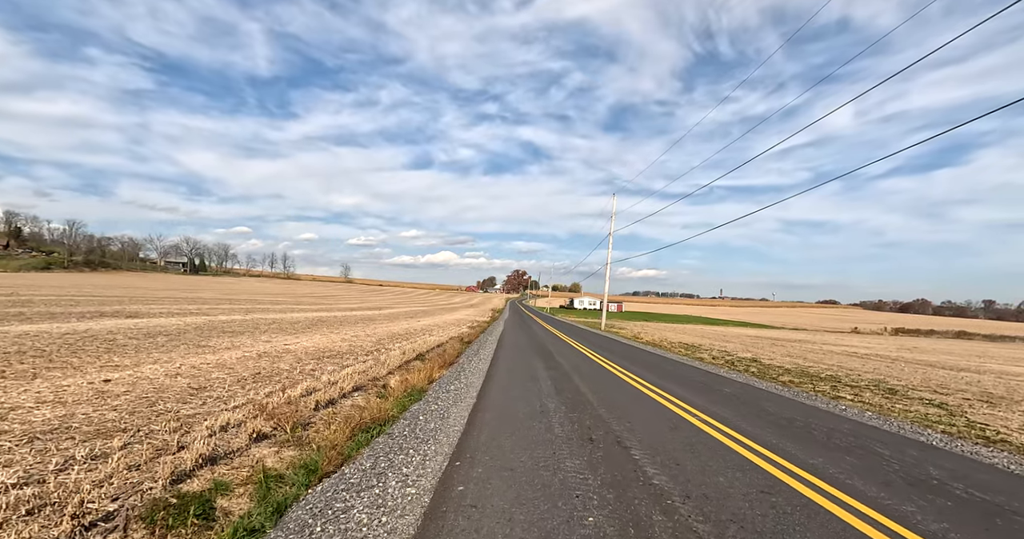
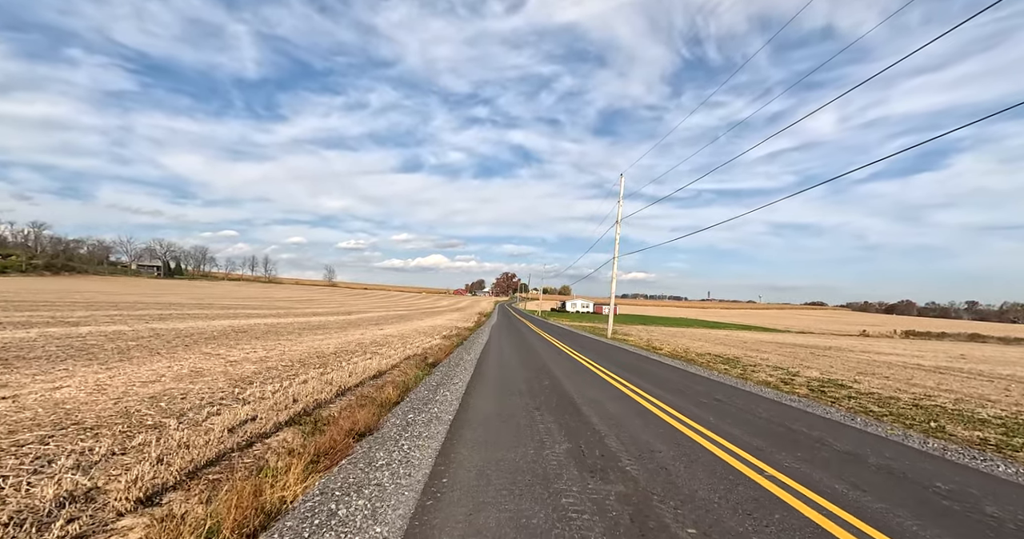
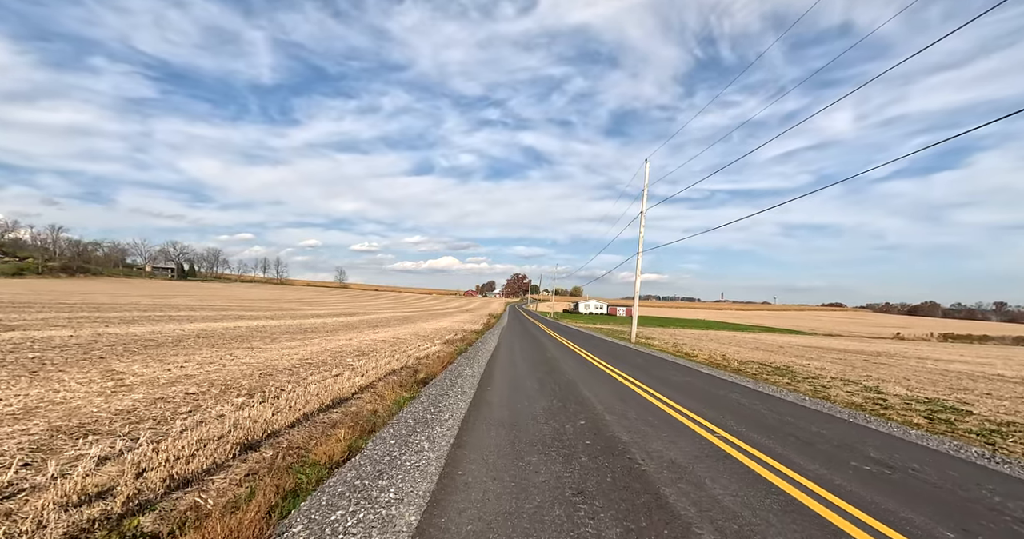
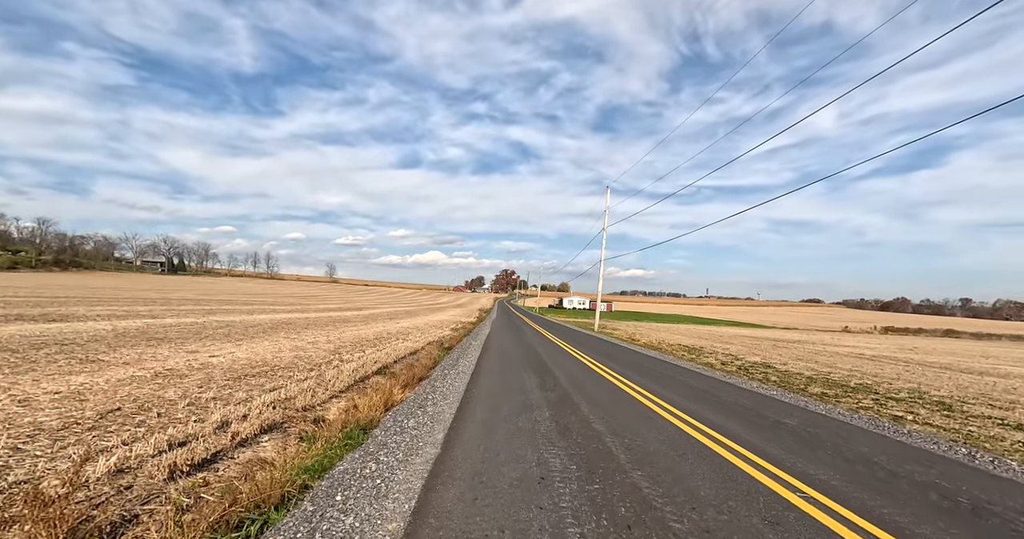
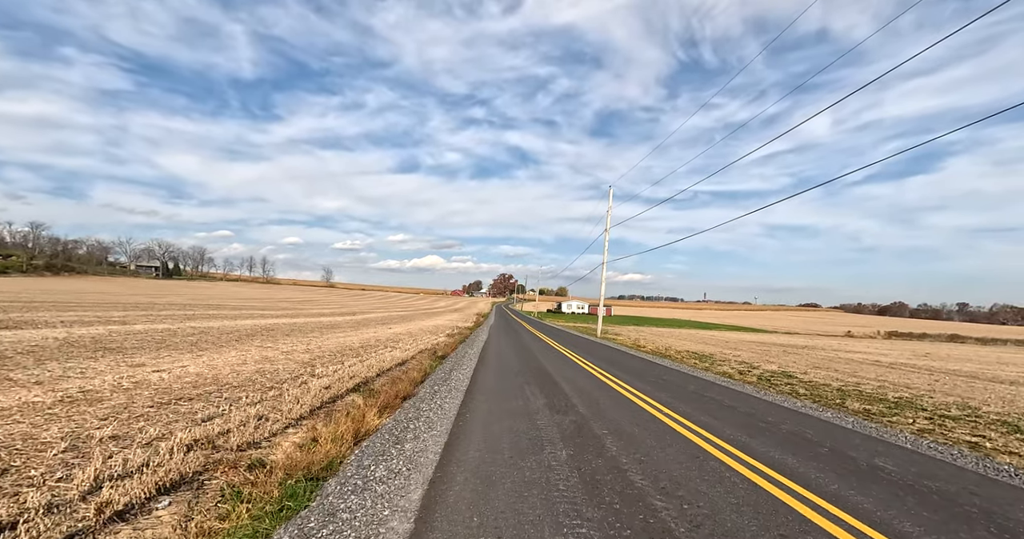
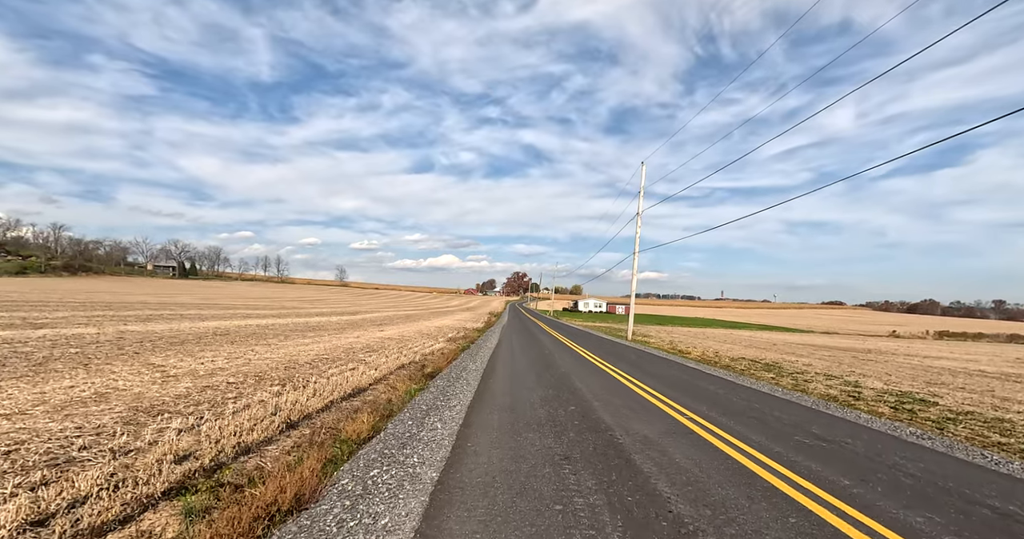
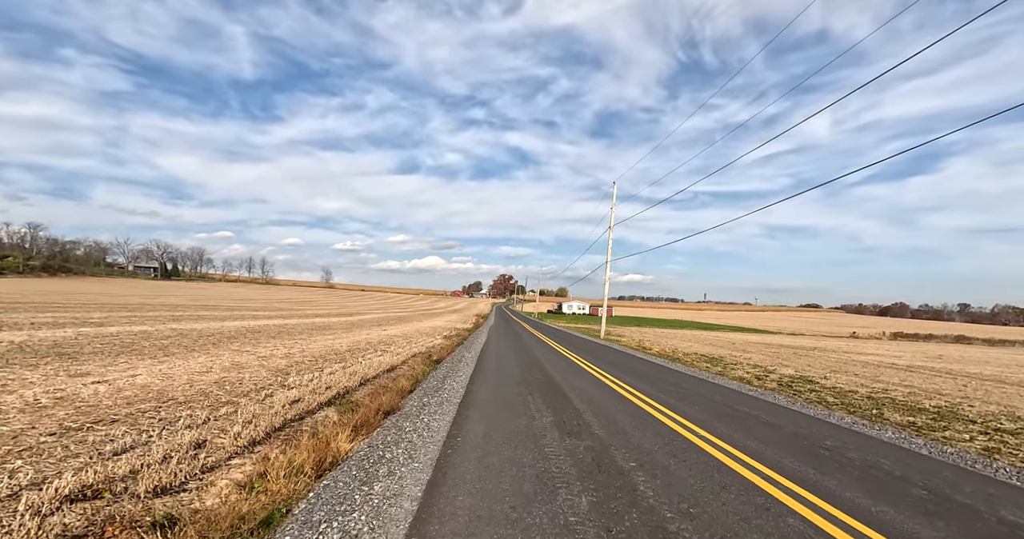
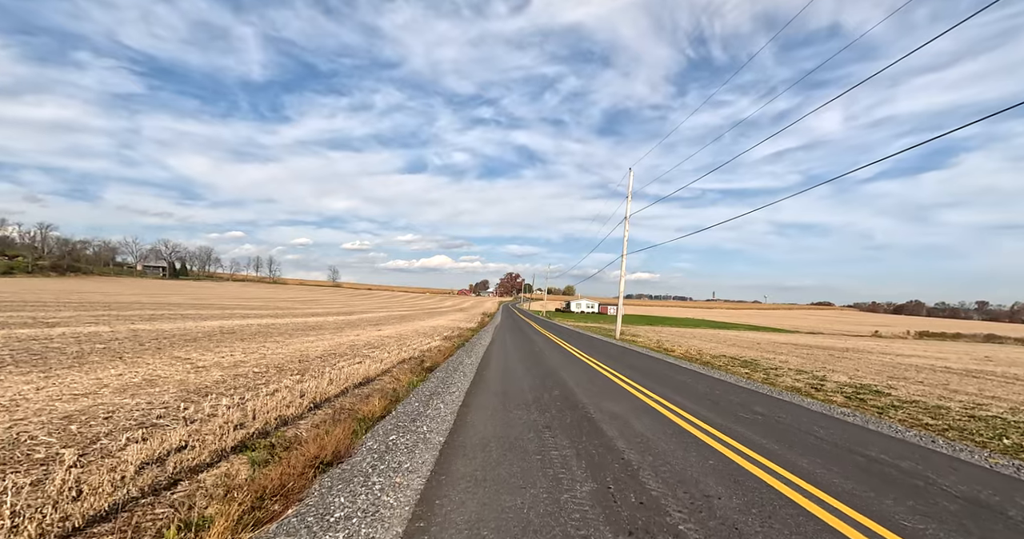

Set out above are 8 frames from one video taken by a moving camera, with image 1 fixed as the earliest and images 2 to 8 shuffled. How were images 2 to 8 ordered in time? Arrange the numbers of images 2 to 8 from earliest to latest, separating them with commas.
4, 5, 7, 2, 8, 6, 3
